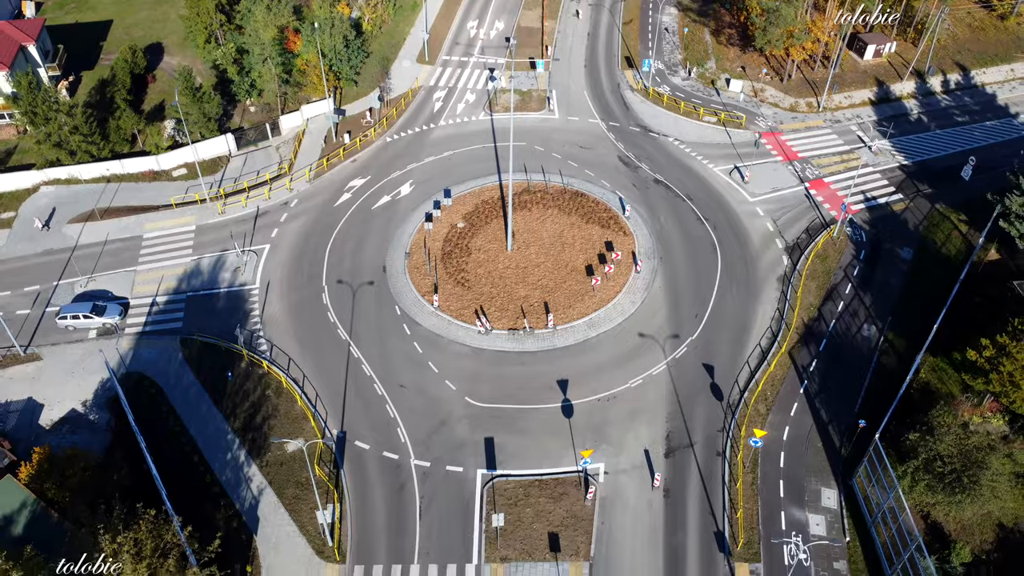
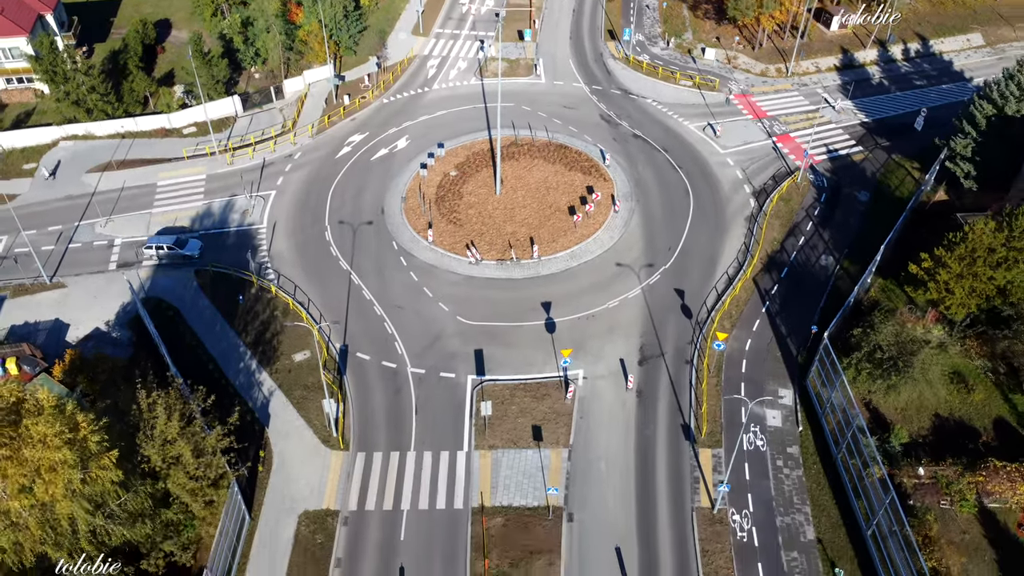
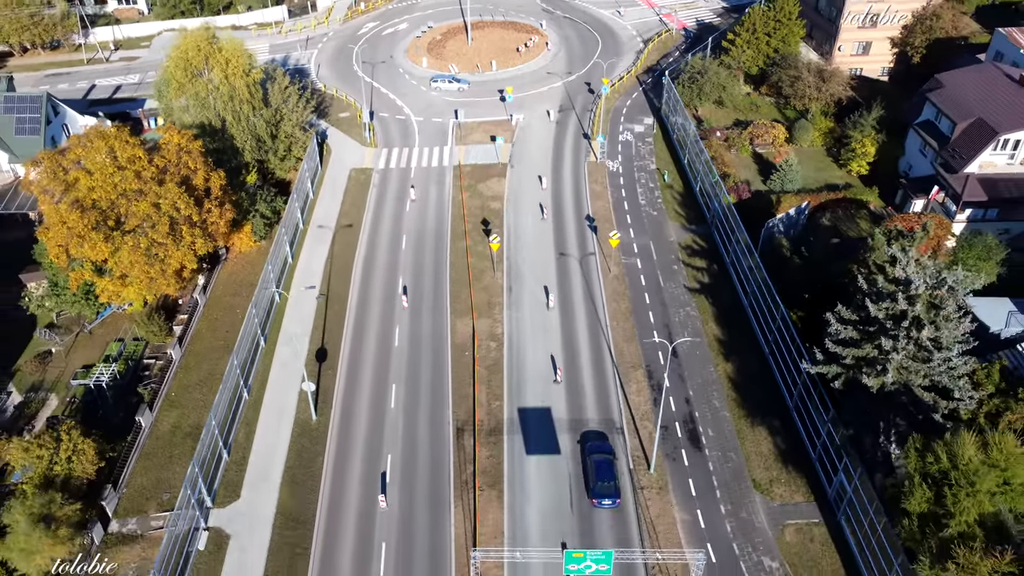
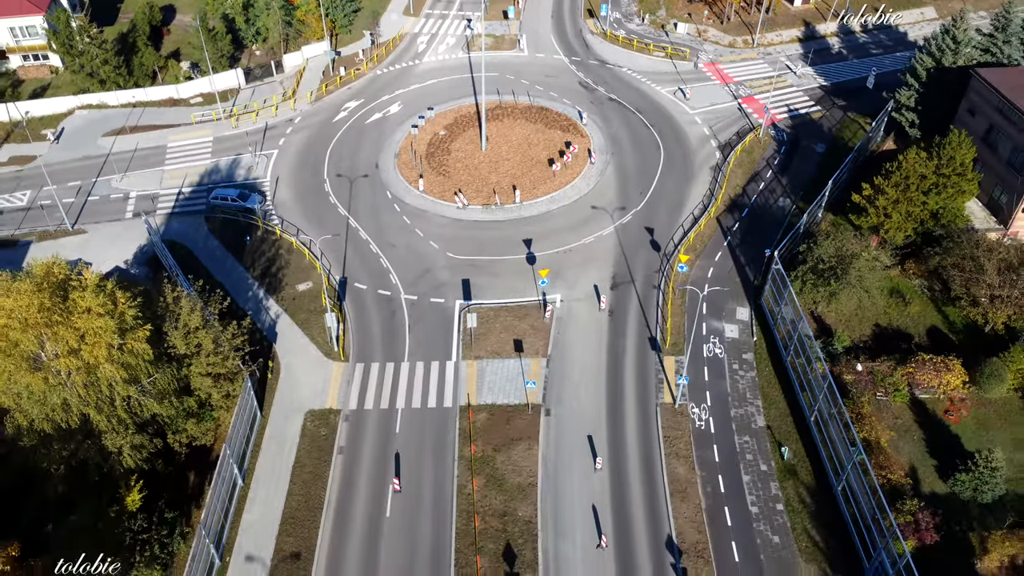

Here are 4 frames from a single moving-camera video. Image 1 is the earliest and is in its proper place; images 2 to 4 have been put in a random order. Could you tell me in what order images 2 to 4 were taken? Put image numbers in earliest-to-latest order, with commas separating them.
2, 4, 3
